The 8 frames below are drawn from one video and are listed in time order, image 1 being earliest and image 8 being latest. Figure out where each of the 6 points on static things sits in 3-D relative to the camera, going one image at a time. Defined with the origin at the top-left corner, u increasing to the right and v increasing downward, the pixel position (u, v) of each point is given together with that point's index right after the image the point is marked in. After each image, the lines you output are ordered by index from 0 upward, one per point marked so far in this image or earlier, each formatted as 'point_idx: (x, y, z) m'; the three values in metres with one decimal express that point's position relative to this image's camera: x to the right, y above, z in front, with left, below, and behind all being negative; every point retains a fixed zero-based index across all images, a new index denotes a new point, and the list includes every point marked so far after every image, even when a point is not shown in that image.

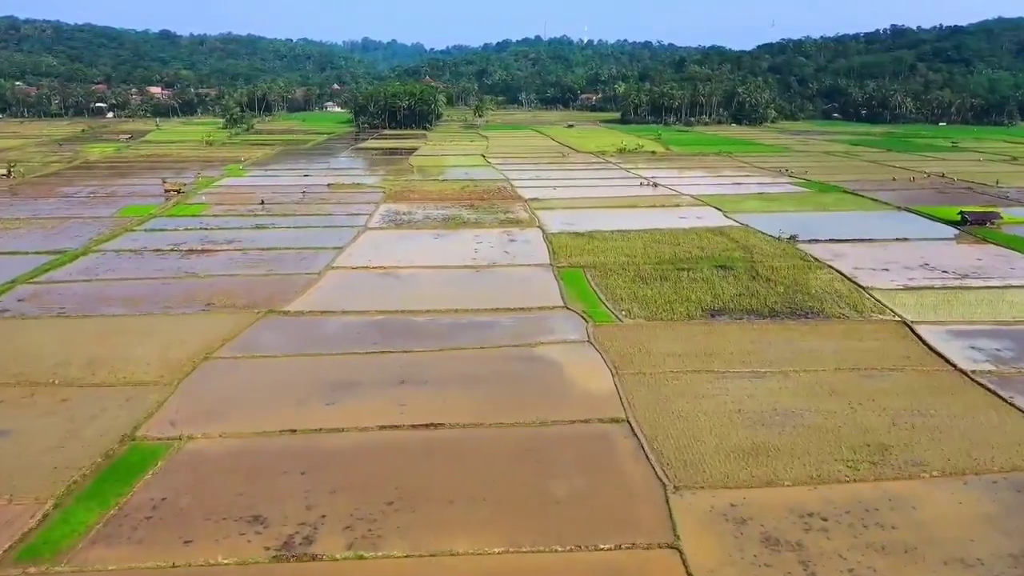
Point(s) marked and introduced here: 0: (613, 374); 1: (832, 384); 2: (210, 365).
0: (+2.1, -1.8, +16.5) m
1: (+6.4, -1.9, +15.7) m
2: (-6.4, -1.7, +16.7) m
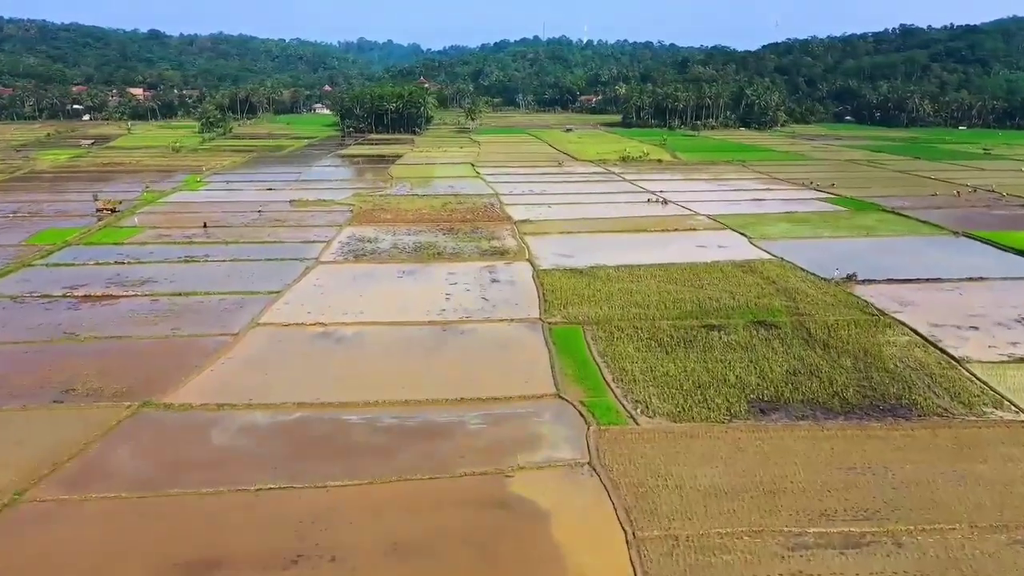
0: (+1.6, -3.4, +10.7) m
1: (+5.8, -3.5, +9.9) m
2: (-7.0, -3.3, +10.9) m
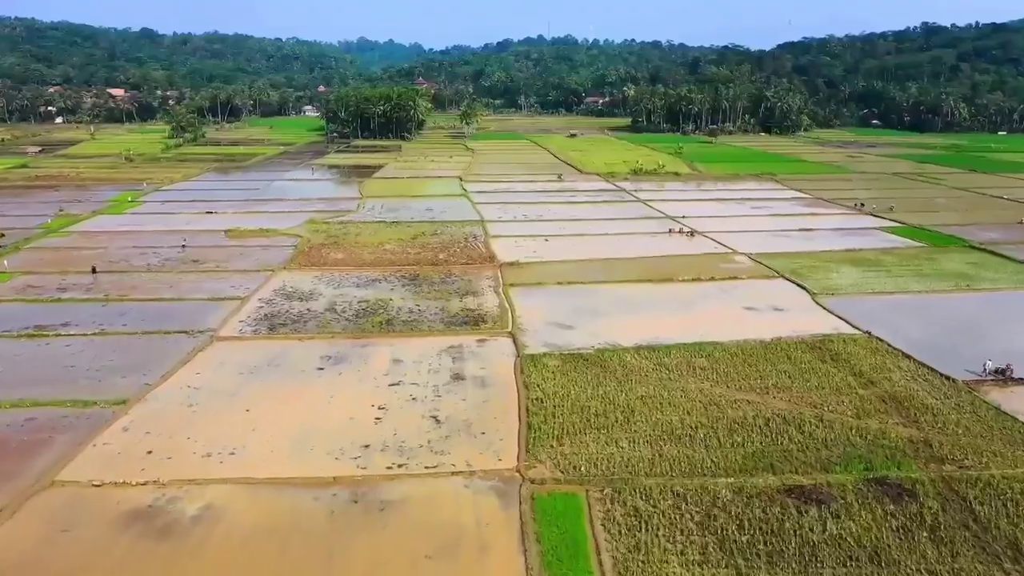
0: (+0.9, -5.4, +2.9) m
1: (+5.1, -5.6, +2.1) m
2: (-7.7, -5.3, +3.1) m
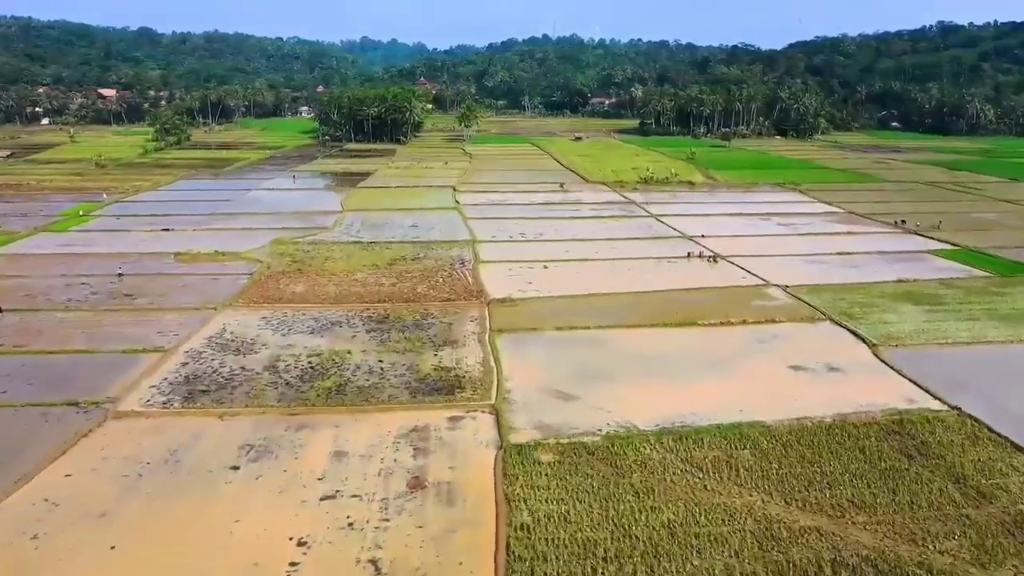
0: (+0.5, -6.6, -1.5) m
1: (+4.7, -6.8, -2.3) m
2: (-8.1, -6.4, -1.2) m
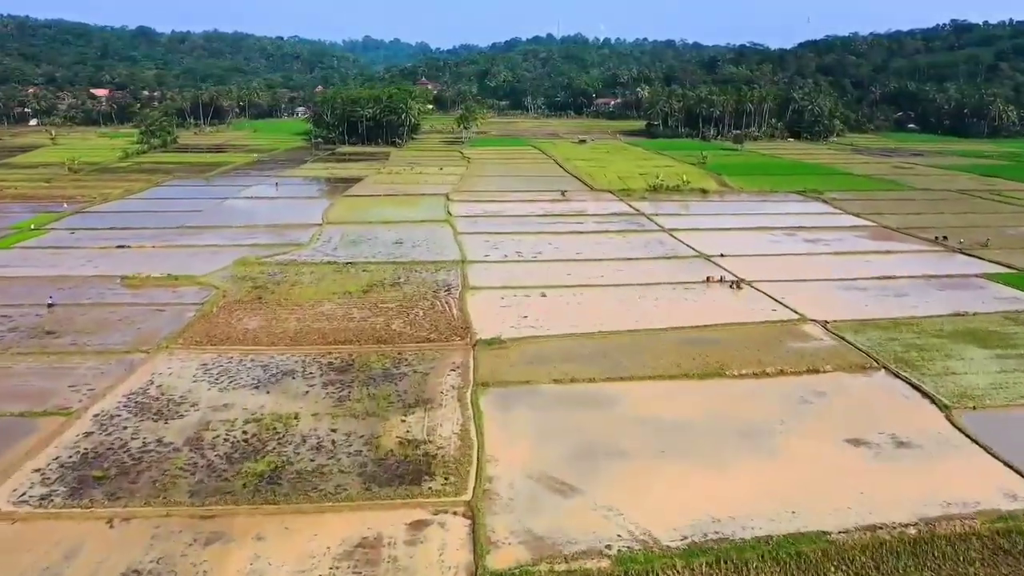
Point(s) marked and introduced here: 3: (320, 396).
0: (+0.1, -7.5, -5.0) m
1: (+4.3, -7.7, -5.8) m
2: (-8.5, -7.3, -4.6) m
3: (-3.8, -2.2, +15.4) m
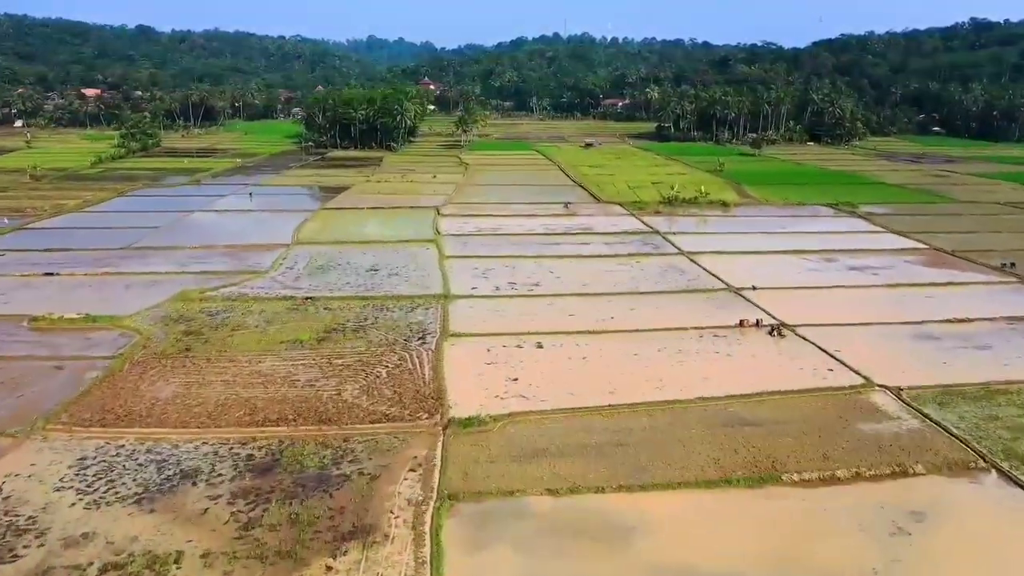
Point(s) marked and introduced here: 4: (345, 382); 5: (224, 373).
0: (-0.4, -8.7, -9.4) m
1: (+3.8, -8.8, -10.3) m
2: (-9.0, -8.5, -8.9) m
3: (-4.1, -3.3, +11.1) m
4: (-3.4, -1.9, +16.3) m
5: (-6.2, -1.8, +16.8) m
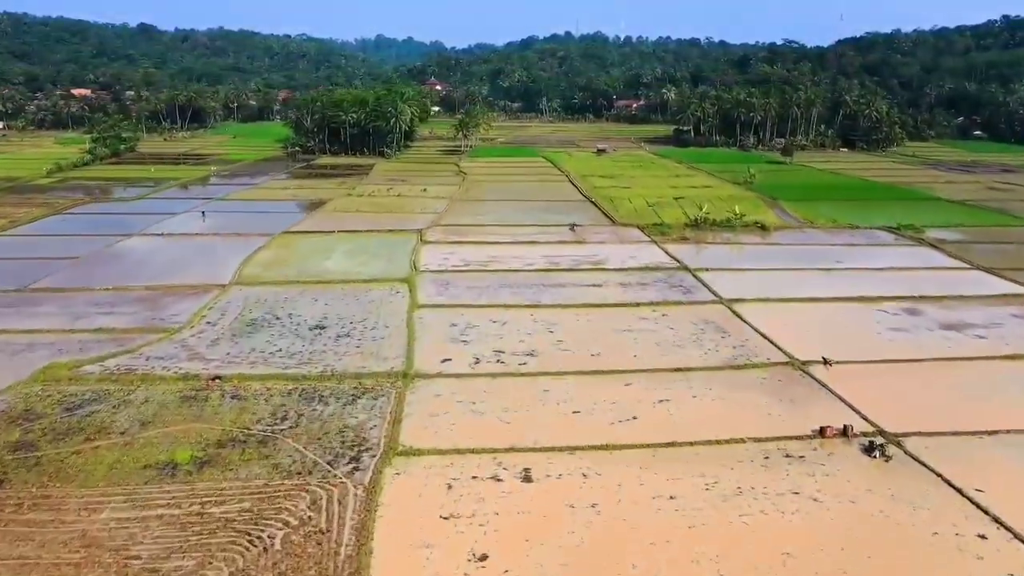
0: (-1.3, -10.3, -15.5) m
1: (+2.9, -10.5, -16.5) m
2: (-9.8, -10.0, -15.0) m
3: (-4.7, -4.9, +5.0) m
4: (-3.9, -3.5, +10.2) m
5: (-6.6, -3.4, +10.8) m
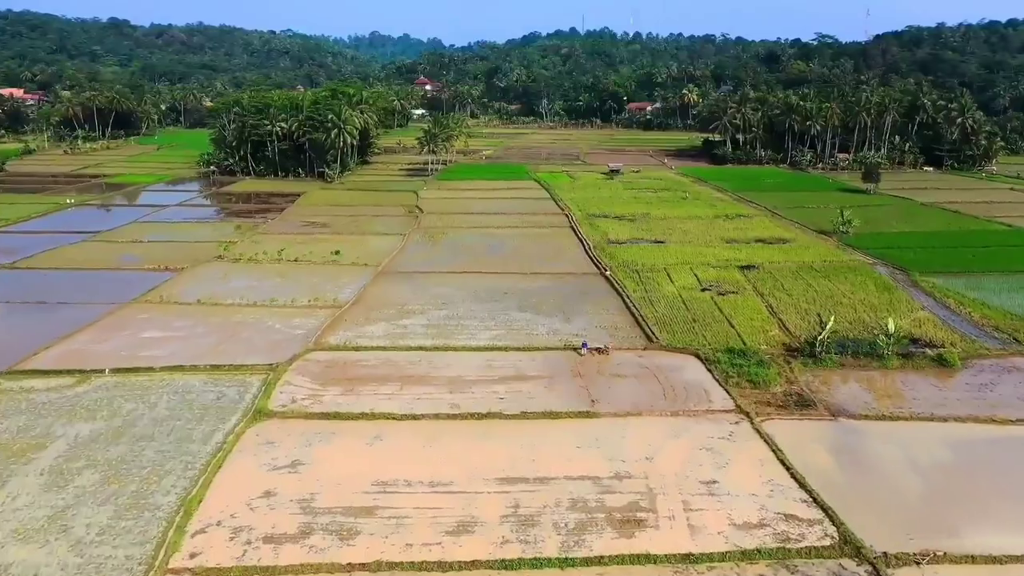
0: (-2.9, -14.4, -31.5) m
1: (+1.4, -14.6, -32.5) m
2: (-11.4, -14.1, -30.9) m
3: (-6.1, -9.0, -11.0) m
4: (-5.3, -7.6, -5.8) m
5: (-8.0, -7.5, -5.2) m
